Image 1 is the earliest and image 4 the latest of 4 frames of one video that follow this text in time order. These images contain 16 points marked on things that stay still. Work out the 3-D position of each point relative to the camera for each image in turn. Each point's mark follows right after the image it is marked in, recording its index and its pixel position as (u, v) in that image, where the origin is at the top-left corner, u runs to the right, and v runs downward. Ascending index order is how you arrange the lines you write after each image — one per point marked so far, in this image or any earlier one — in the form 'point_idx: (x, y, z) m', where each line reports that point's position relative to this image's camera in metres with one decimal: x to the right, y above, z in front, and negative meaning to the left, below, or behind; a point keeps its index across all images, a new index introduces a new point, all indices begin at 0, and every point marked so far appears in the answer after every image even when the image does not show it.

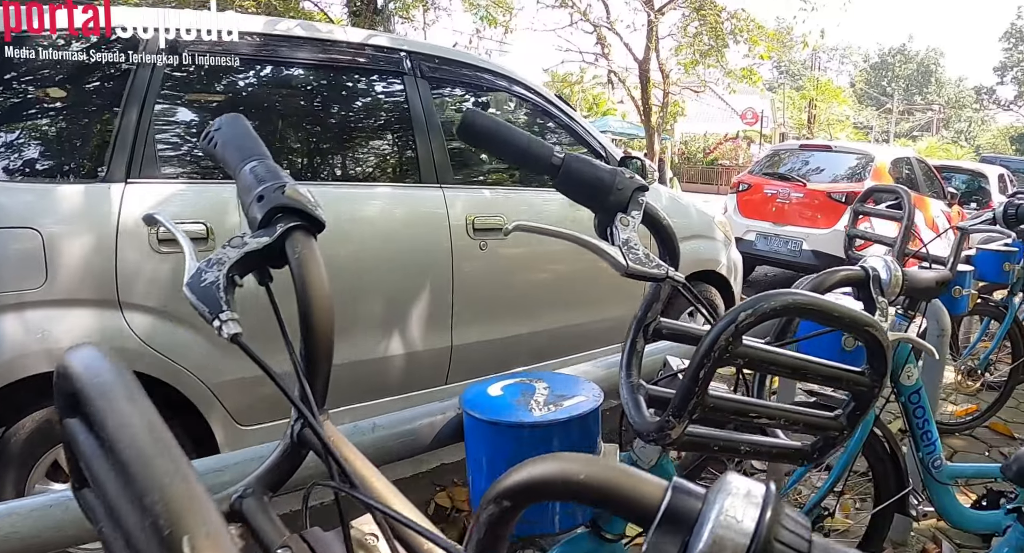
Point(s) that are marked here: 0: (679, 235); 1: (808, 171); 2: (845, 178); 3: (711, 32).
0: (+1.0, +0.3, +4.1) m
1: (+3.0, +1.1, +6.8) m
2: (+3.2, +1.0, +6.5) m
3: (+4.0, +4.9, +13.9) m
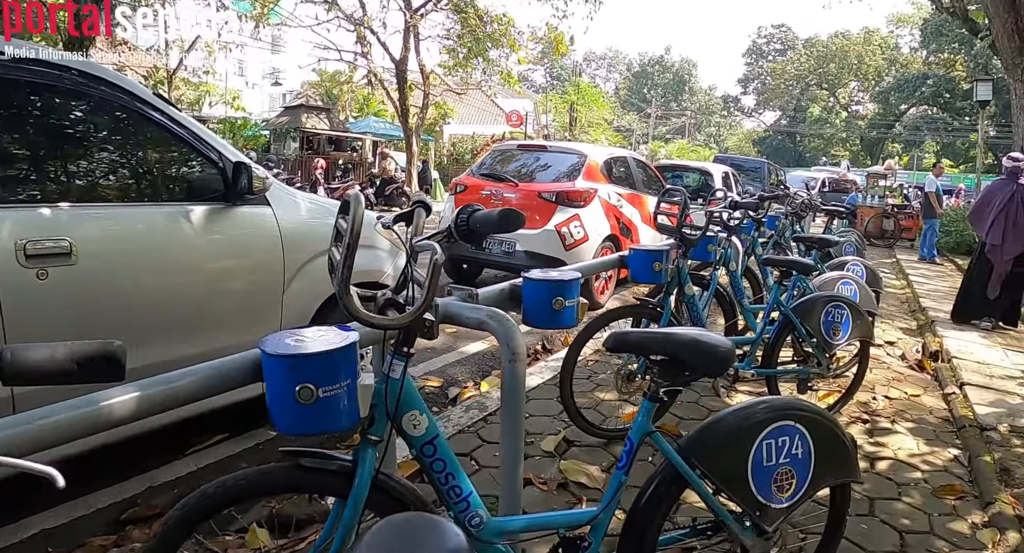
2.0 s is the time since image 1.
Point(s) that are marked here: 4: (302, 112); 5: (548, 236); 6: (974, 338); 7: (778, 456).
0: (-1.0, +0.2, +3.6) m
1: (+0.2, +1.1, +6.7) m
2: (+0.5, +0.9, +6.5) m
3: (-0.8, +4.9, +13.9) m
4: (-5.8, +4.5, +18.9) m
5: (+0.3, +0.4, +6.4) m
6: (+3.7, -0.5, +5.5) m
7: (+0.7, -0.5, +1.8) m
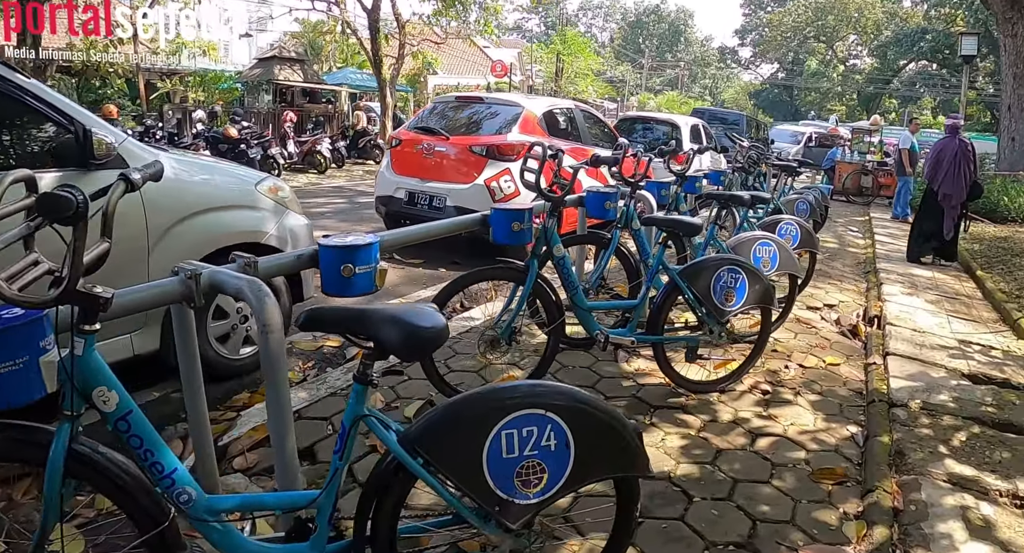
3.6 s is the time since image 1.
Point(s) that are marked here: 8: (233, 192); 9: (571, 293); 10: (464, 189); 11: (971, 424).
0: (-1.6, +0.4, +3.3) m
1: (-0.4, +1.5, +6.3) m
2: (-0.1, +1.3, +6.1) m
3: (-1.3, +5.7, +13.2) m
4: (-6.3, +5.7, +18.3) m
5: (-0.3, +0.7, +6.0) m
6: (+3.1, -0.2, +5.2) m
7: (0.0, -0.4, +1.5) m
8: (-1.5, +0.5, +3.5) m
9: (+0.3, -0.1, +3.1) m
10: (-0.4, +0.8, +6.0) m
11: (+2.1, -0.7, +3.2) m
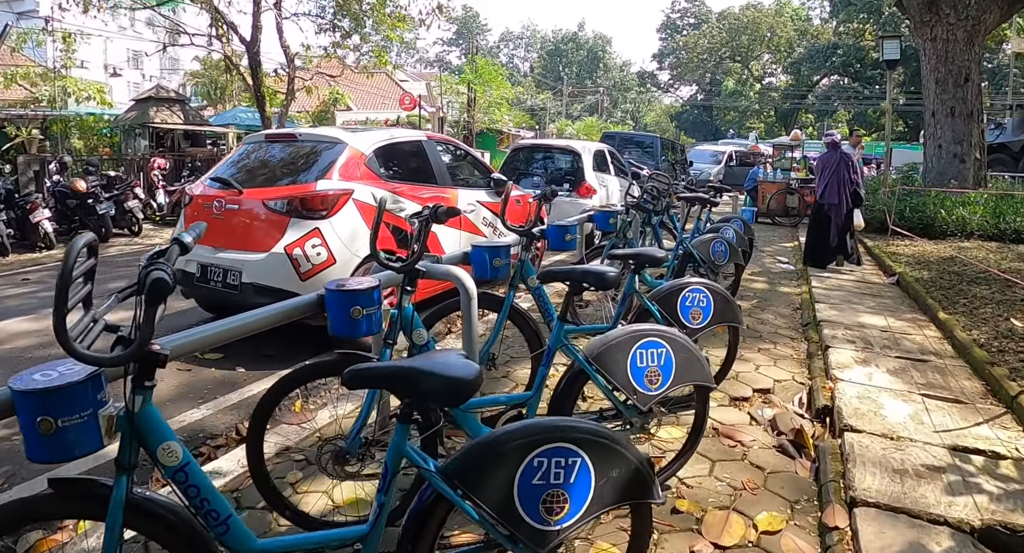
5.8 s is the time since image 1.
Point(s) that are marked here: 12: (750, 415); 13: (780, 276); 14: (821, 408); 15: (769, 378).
0: (-2.5, -0.2, +1.5) m
1: (-1.6, +0.8, +4.7) m
2: (-1.3, +0.7, +4.5) m
3: (-3.4, +4.7, +11.7) m
4: (-8.7, +4.1, +16.3) m
5: (-1.5, +0.1, +4.4) m
6: (+2.1, -0.6, +3.8) m
7: (-0.7, -0.8, -0.1) m
8: (-2.4, -0.1, +1.8) m
9: (-0.6, -0.5, +1.5) m
10: (-1.6, +0.1, +4.4) m
11: (+1.3, -1.0, +1.7) m
12: (+1.2, -0.7, +3.4) m
13: (+2.8, 0.0, +7.1) m
14: (+1.6, -0.7, +3.5) m
15: (+1.5, -0.6, +3.9) m
